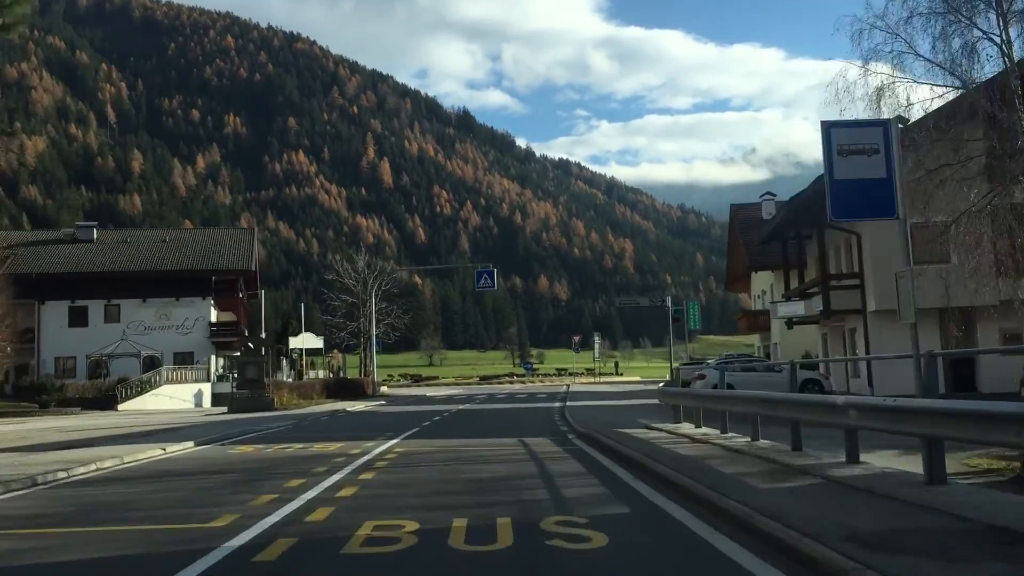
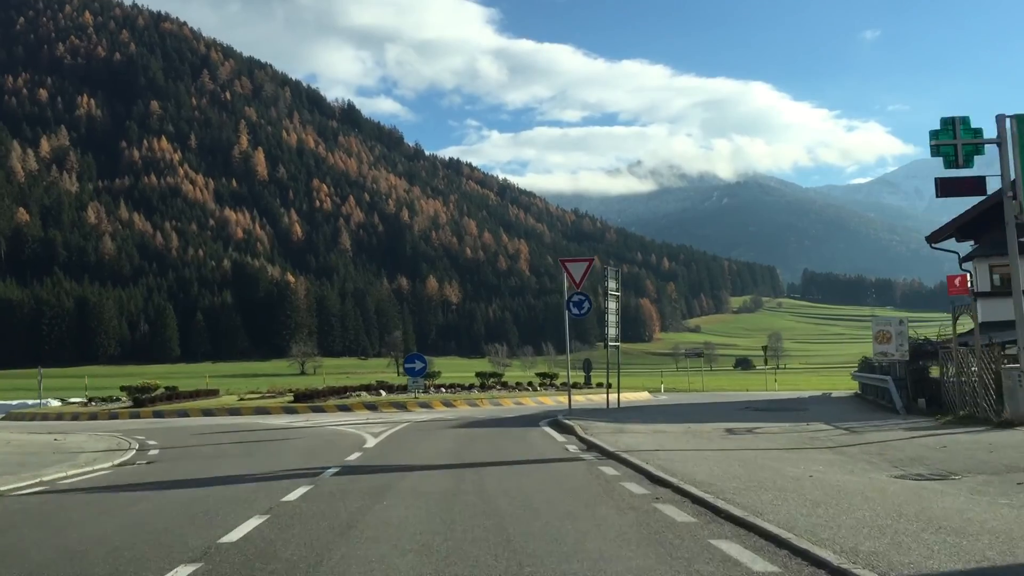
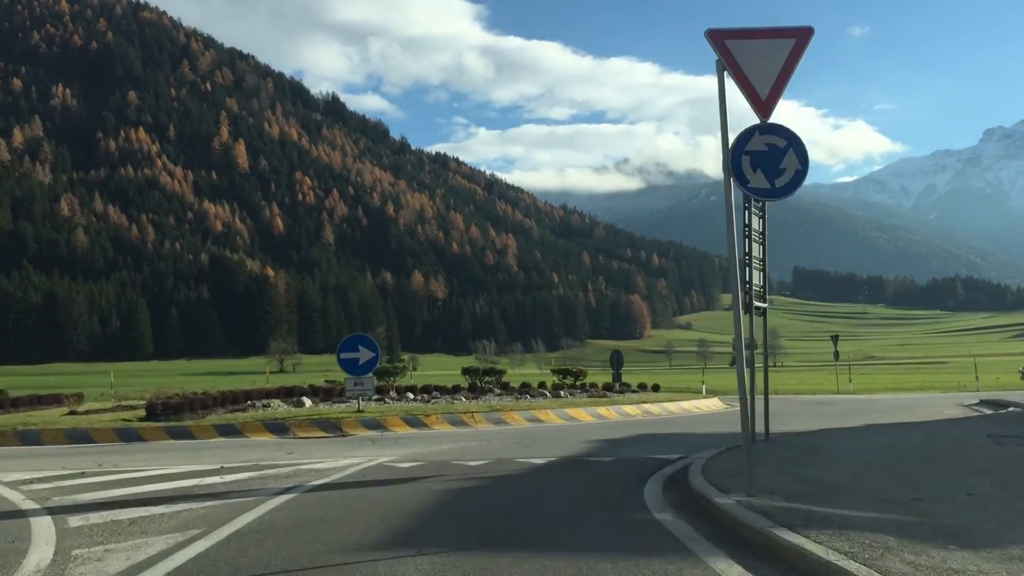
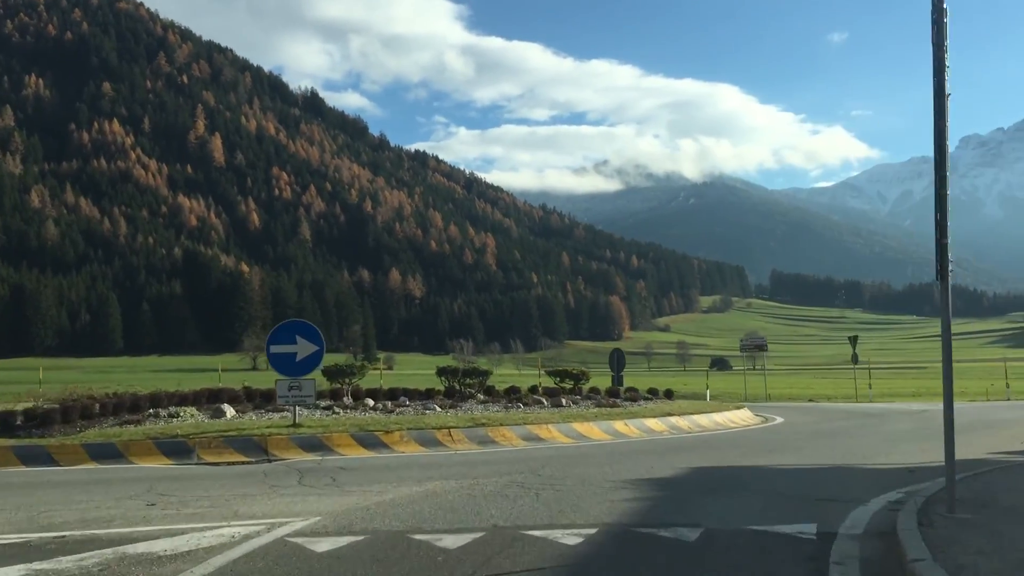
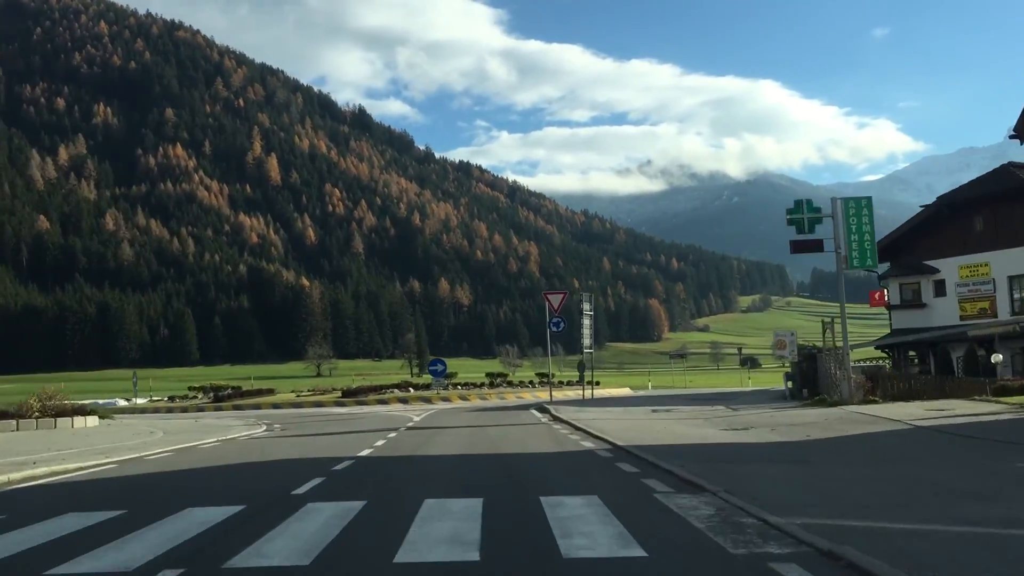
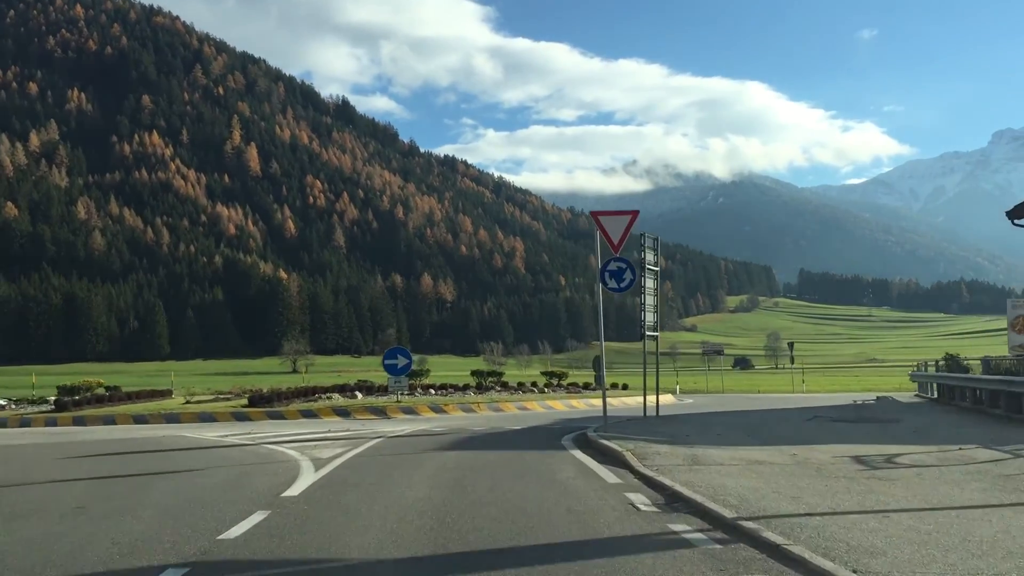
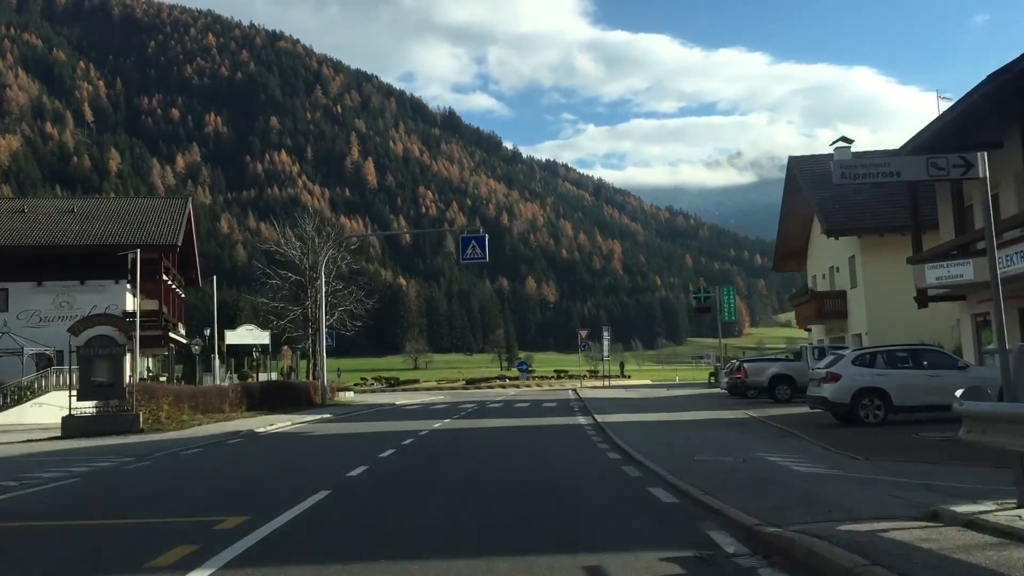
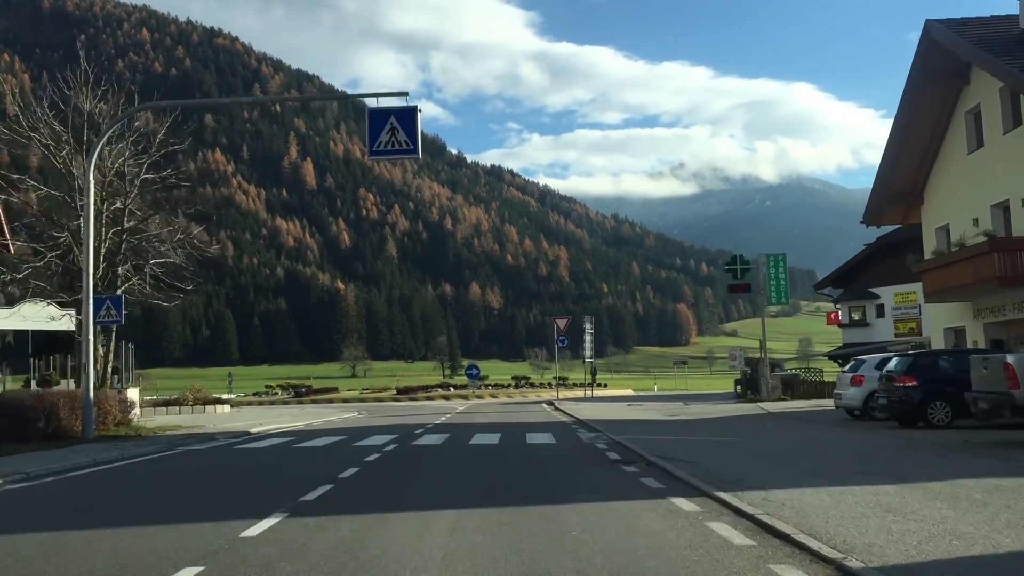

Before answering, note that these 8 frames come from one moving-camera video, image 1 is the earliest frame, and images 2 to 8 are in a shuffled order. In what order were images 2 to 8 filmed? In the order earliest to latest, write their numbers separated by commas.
7, 8, 5, 2, 6, 3, 4
